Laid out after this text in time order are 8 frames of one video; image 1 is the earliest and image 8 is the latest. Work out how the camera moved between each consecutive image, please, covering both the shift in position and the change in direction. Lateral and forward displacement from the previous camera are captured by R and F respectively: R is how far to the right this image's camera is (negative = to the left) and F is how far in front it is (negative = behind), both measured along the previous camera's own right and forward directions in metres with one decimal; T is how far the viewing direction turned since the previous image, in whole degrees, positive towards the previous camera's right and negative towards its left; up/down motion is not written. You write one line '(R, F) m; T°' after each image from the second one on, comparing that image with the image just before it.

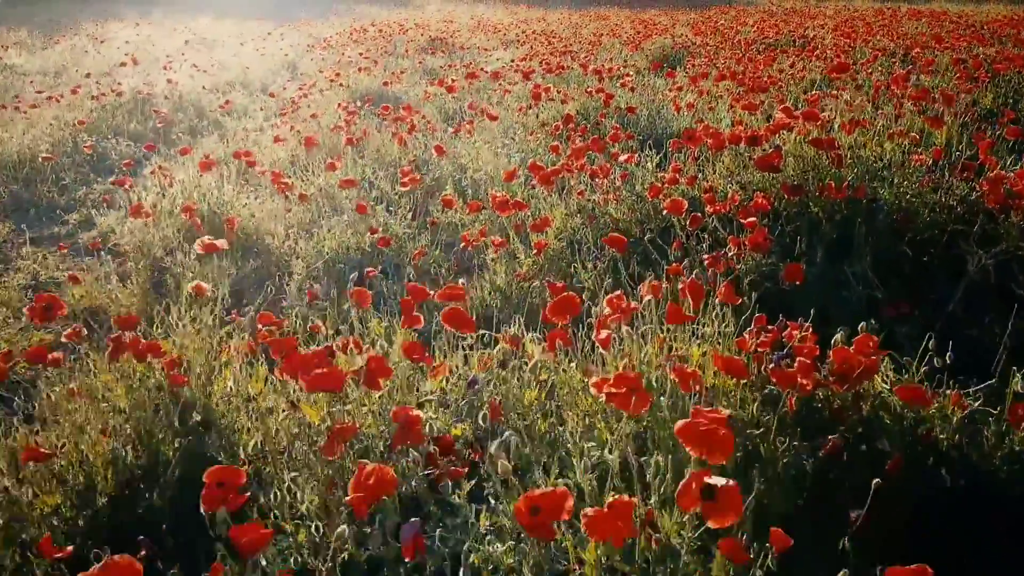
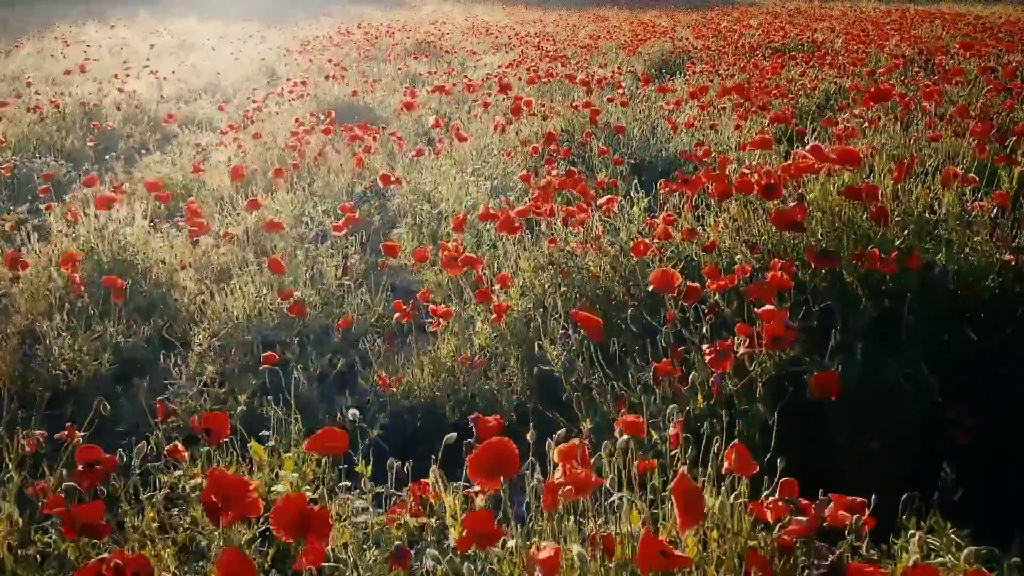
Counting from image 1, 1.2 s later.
(+0.2, +0.7) m; 0°
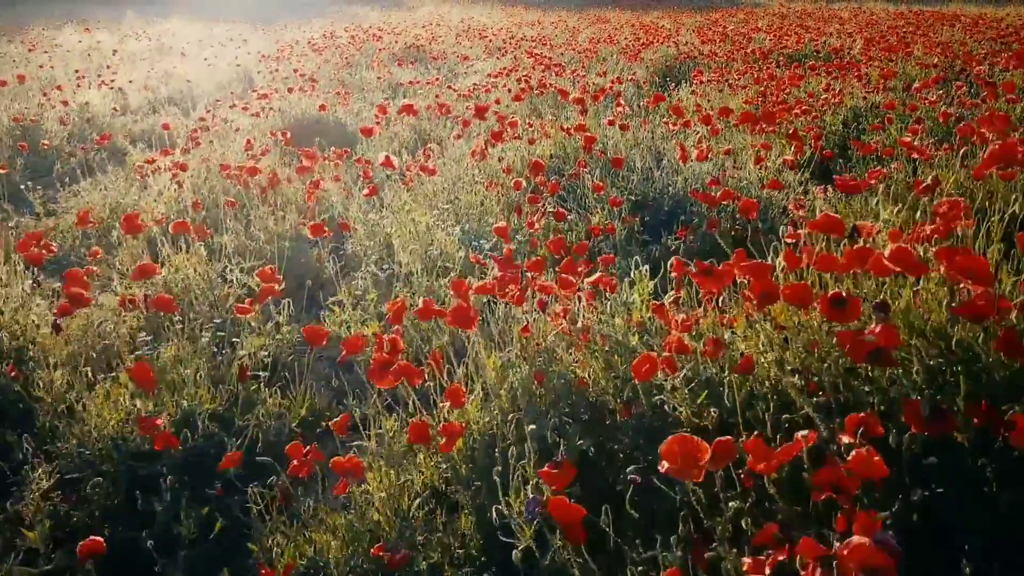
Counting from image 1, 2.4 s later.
(+0.1, +0.7) m; 0°
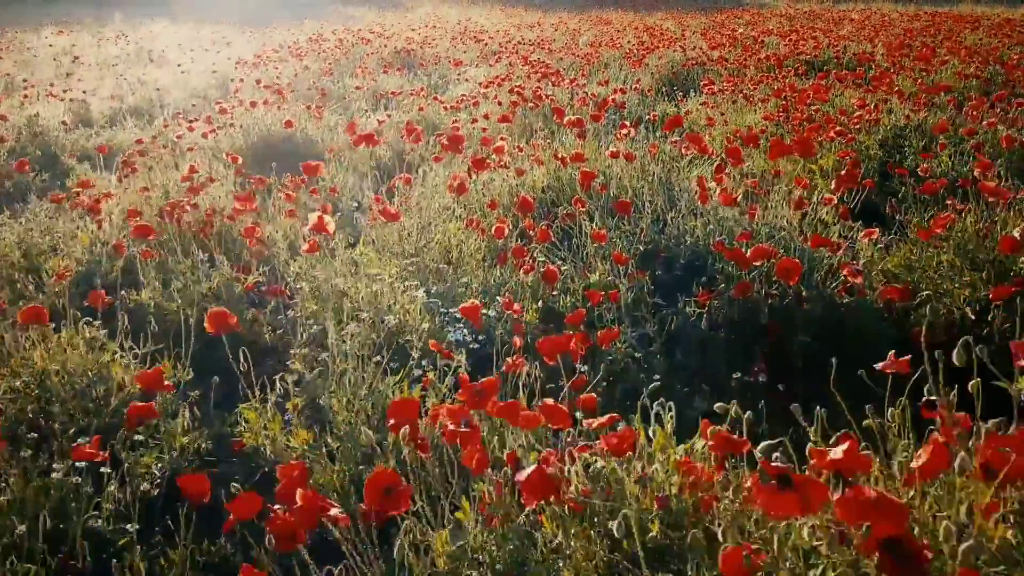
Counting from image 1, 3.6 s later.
(+0.1, +0.7) m; 0°
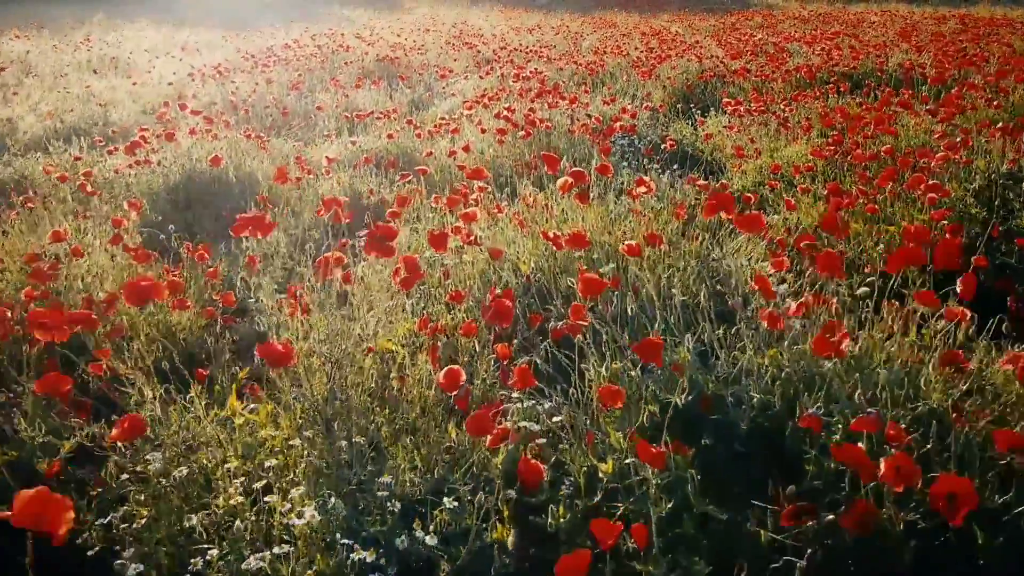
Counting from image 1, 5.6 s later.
(+0.1, +1.1) m; 0°
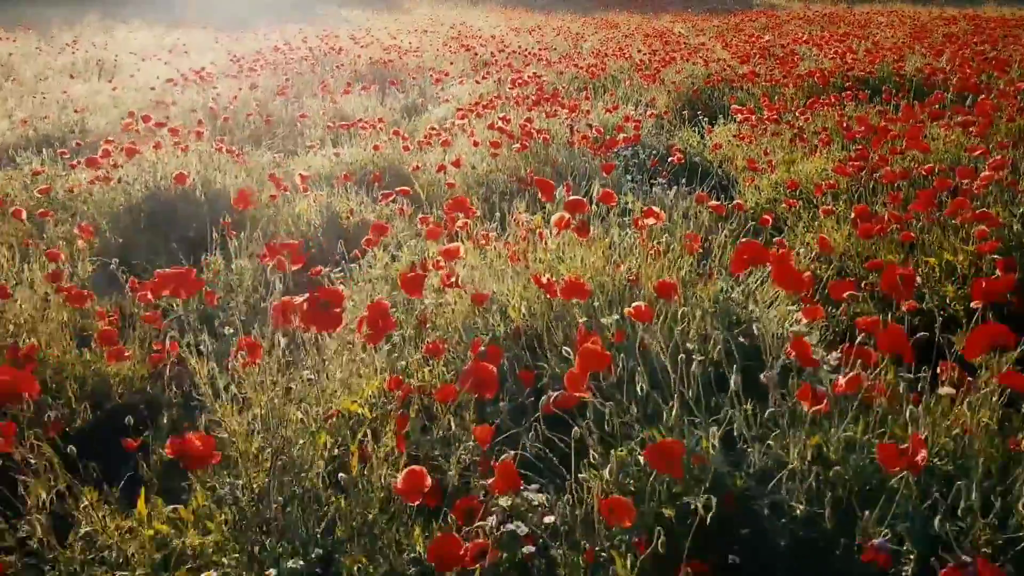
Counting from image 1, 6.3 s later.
(0.0, +0.4) m; 0°
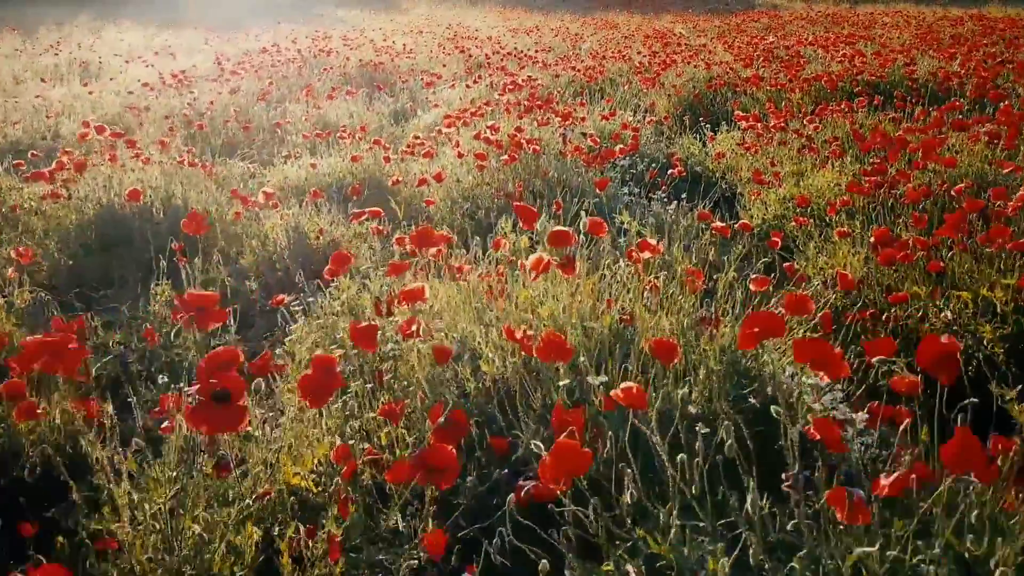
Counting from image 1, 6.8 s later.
(+0.1, +0.4) m; 0°
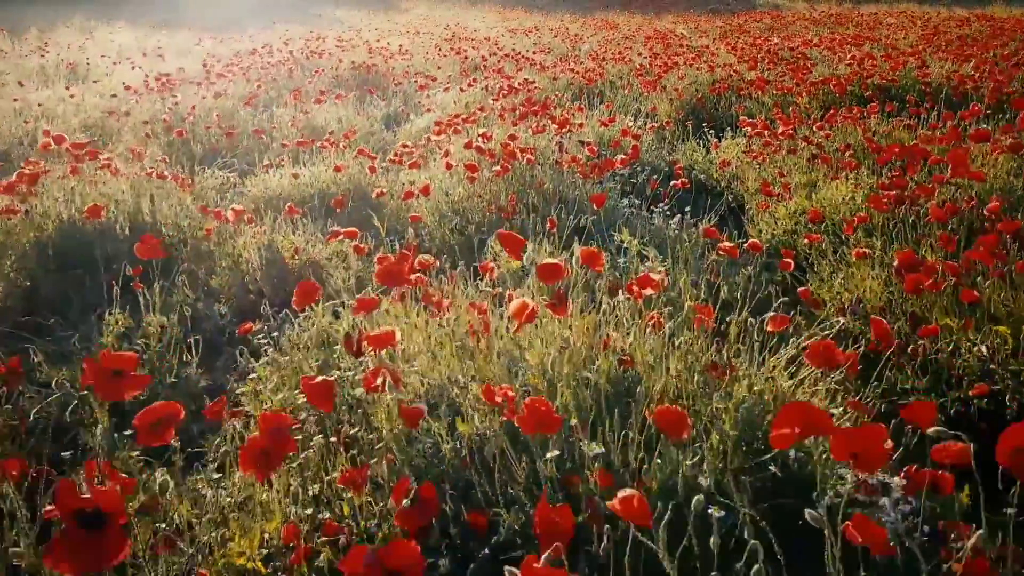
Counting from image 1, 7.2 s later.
(0.0, +0.3) m; 0°
